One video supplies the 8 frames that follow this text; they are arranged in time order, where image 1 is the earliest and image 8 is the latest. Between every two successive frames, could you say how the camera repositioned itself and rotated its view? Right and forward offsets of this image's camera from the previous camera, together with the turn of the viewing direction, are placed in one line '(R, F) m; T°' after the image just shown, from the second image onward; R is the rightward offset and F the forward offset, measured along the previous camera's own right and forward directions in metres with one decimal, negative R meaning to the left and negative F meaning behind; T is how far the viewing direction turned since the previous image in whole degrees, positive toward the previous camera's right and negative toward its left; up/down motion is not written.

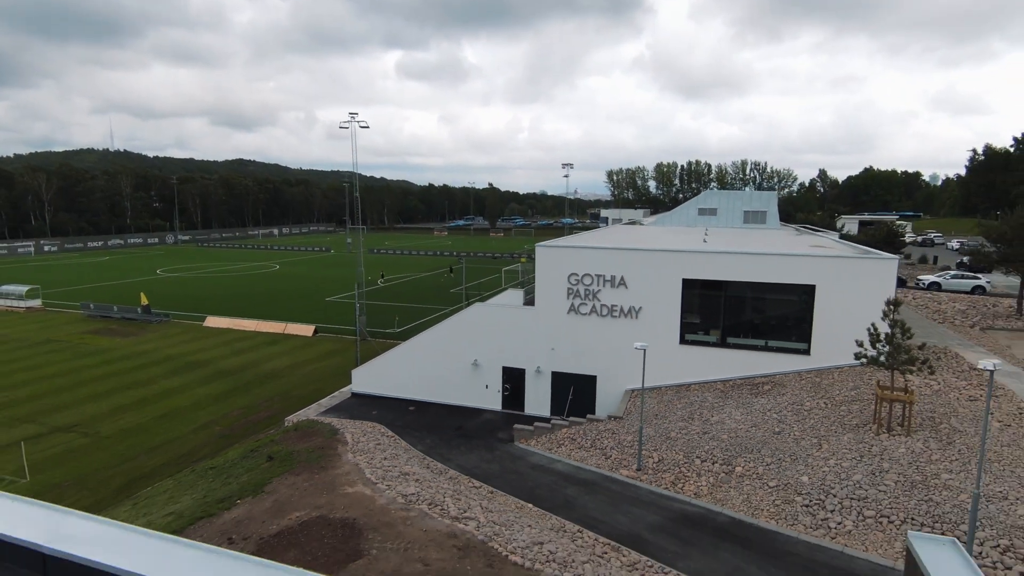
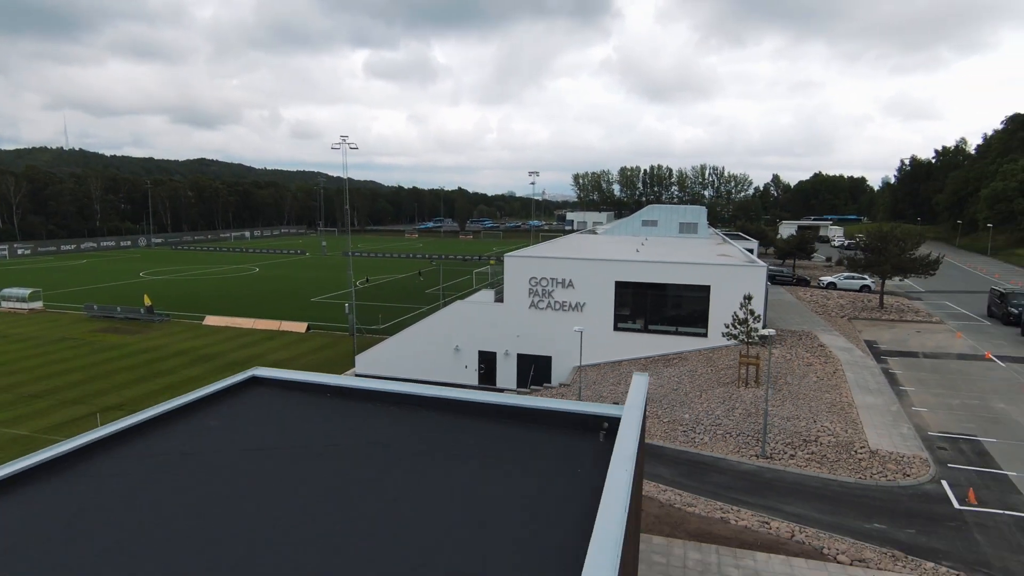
(-0.2, -5.3) m; +3°
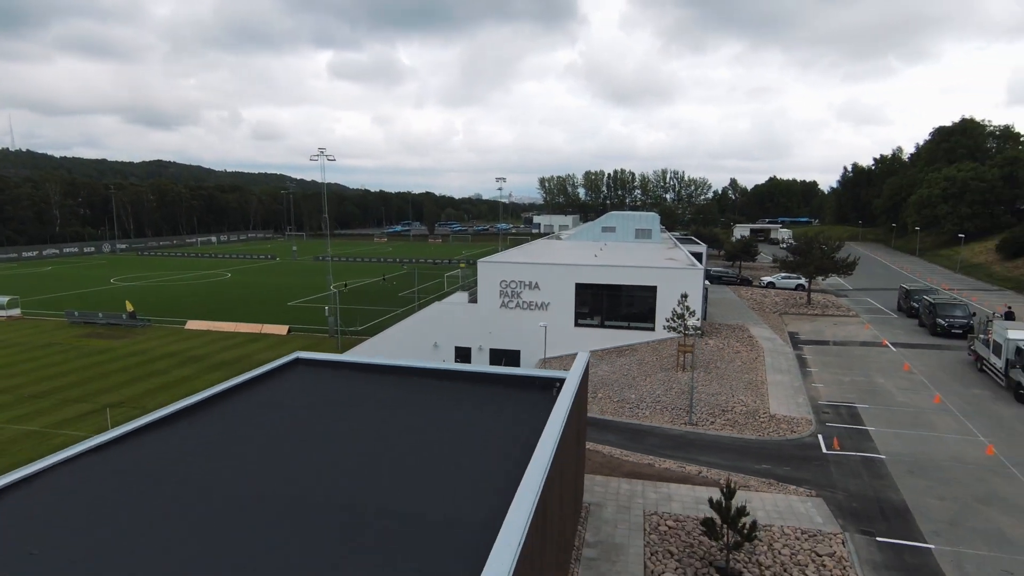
(-0.2, -3.1) m; +3°
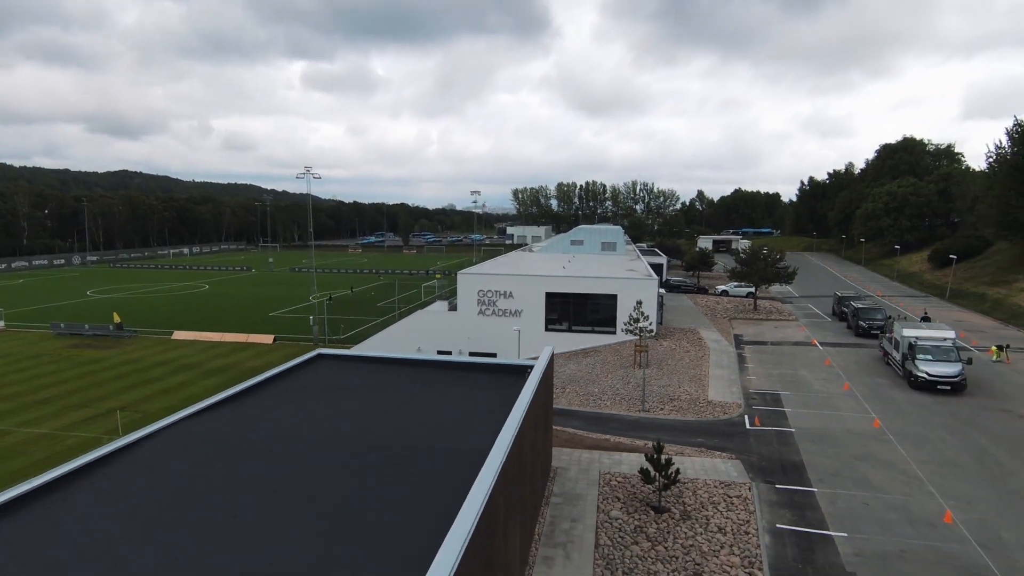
(-0.2, -2.9) m; +3°
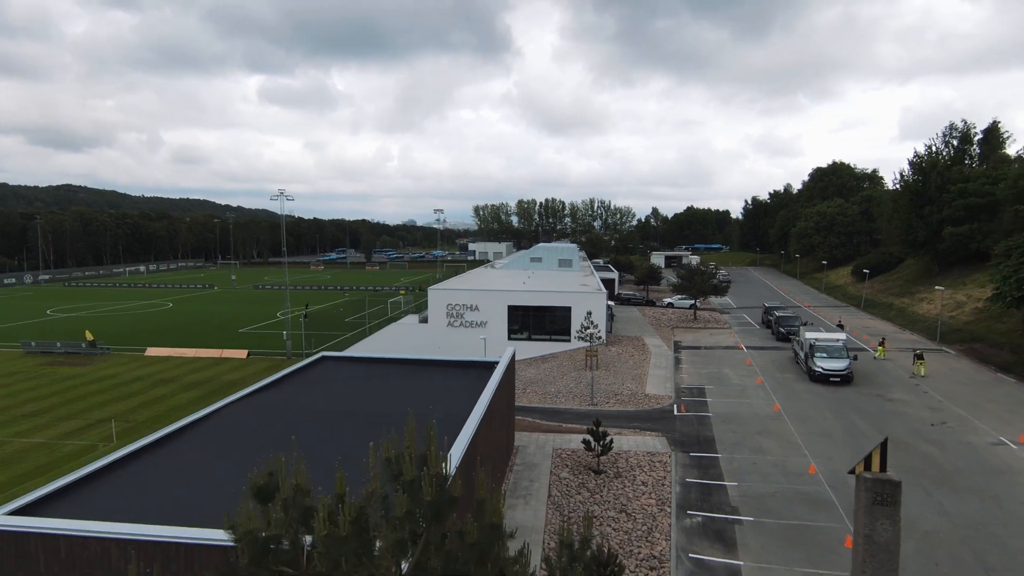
(-0.2, -3.4) m; +4°
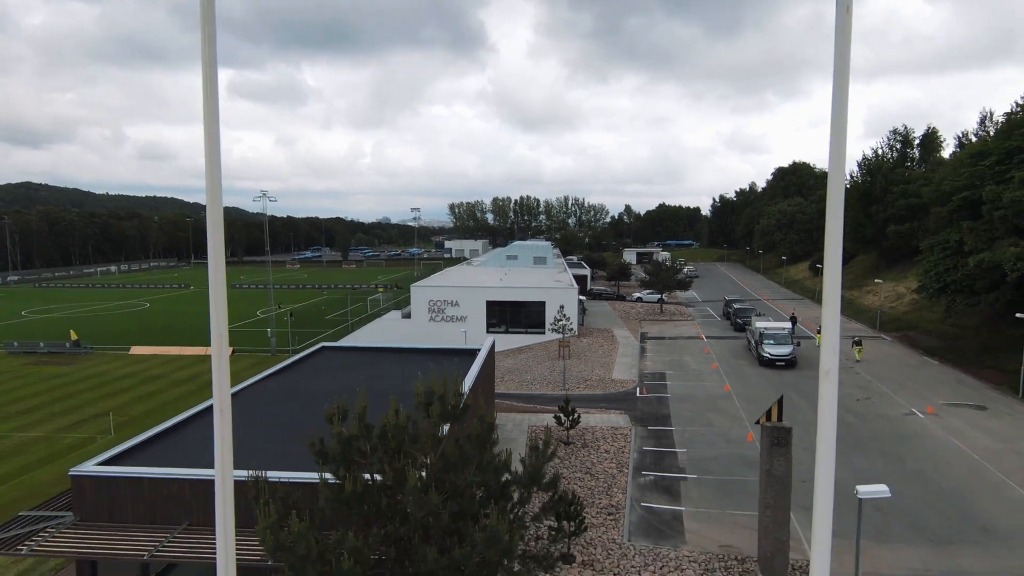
(-0.1, -2.2) m; +2°
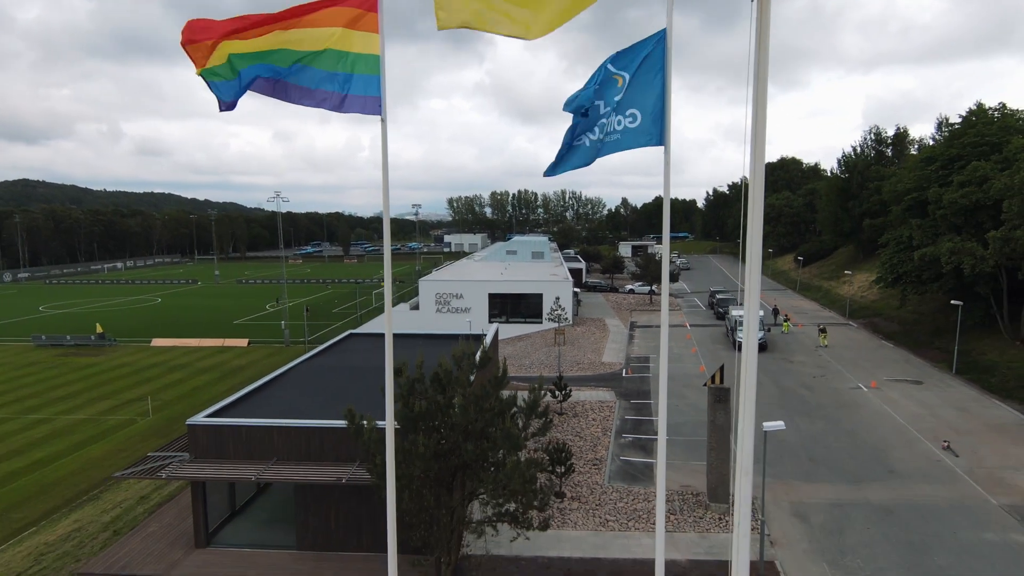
(-0.1, -3.1) m; 0°
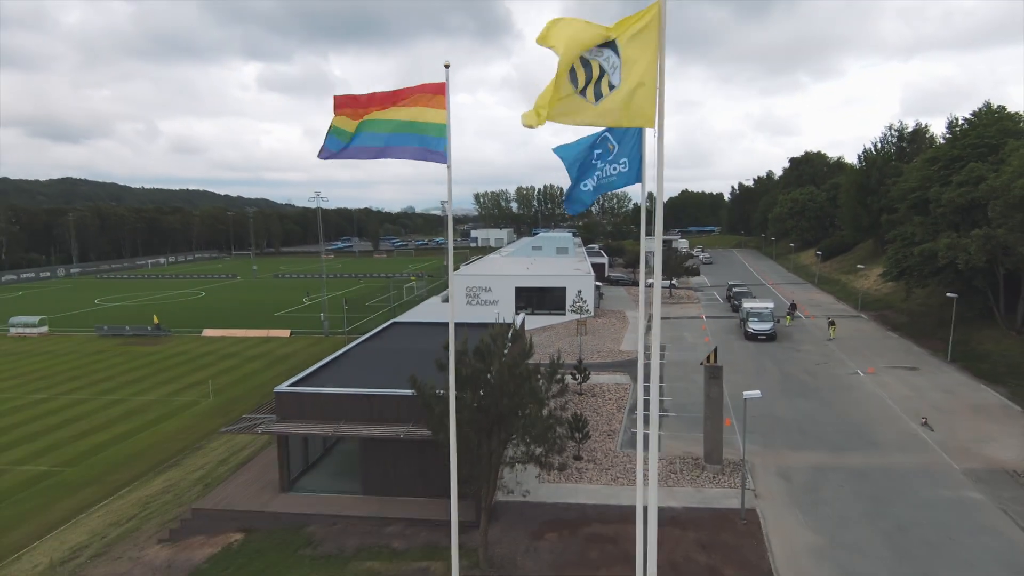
(0.0, -2.6) m; -3°
